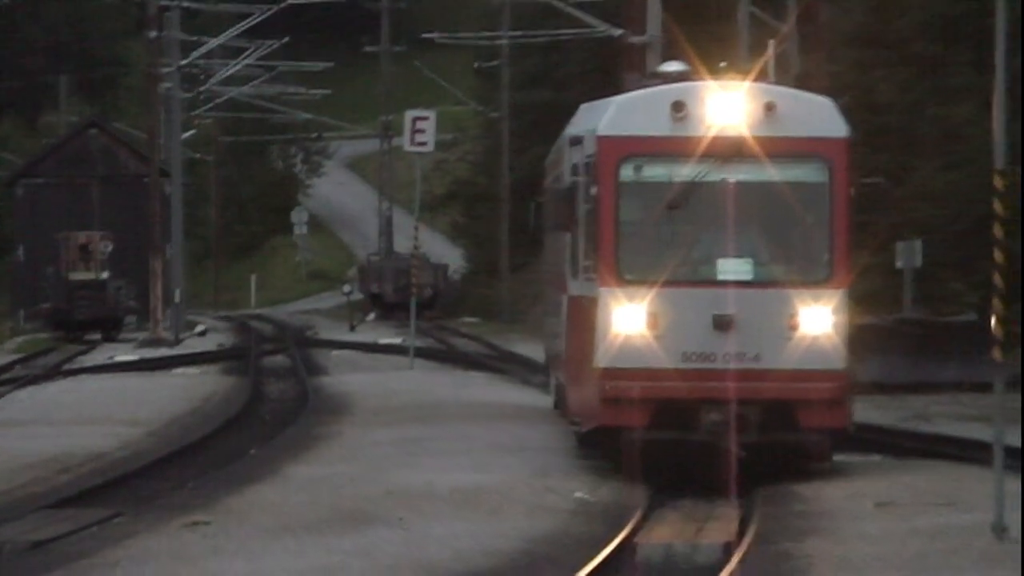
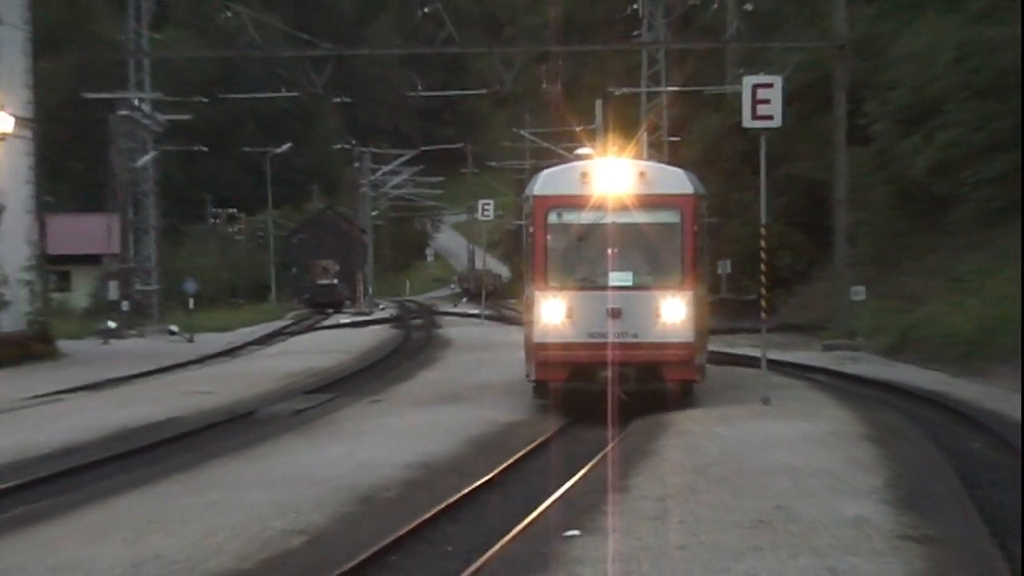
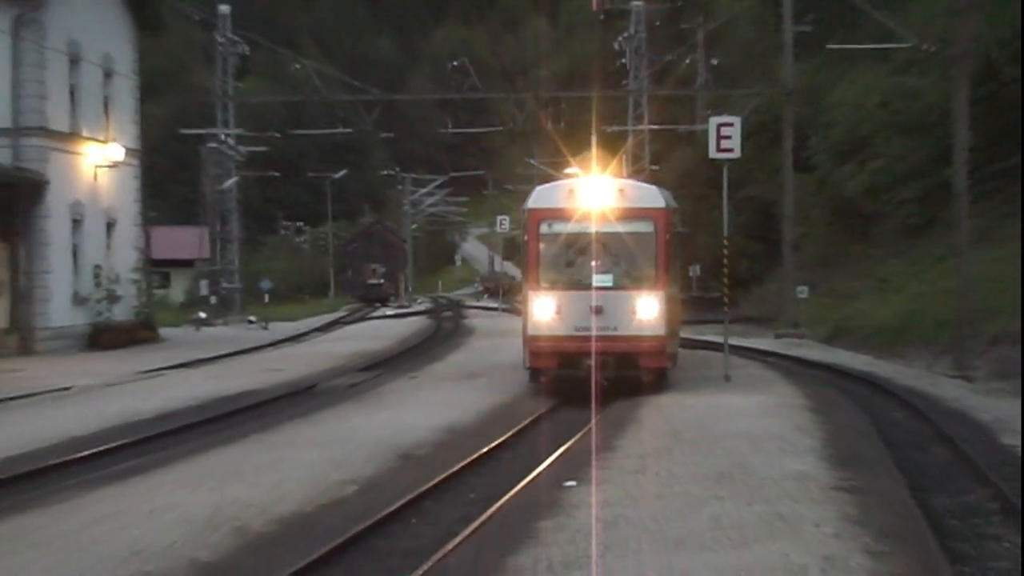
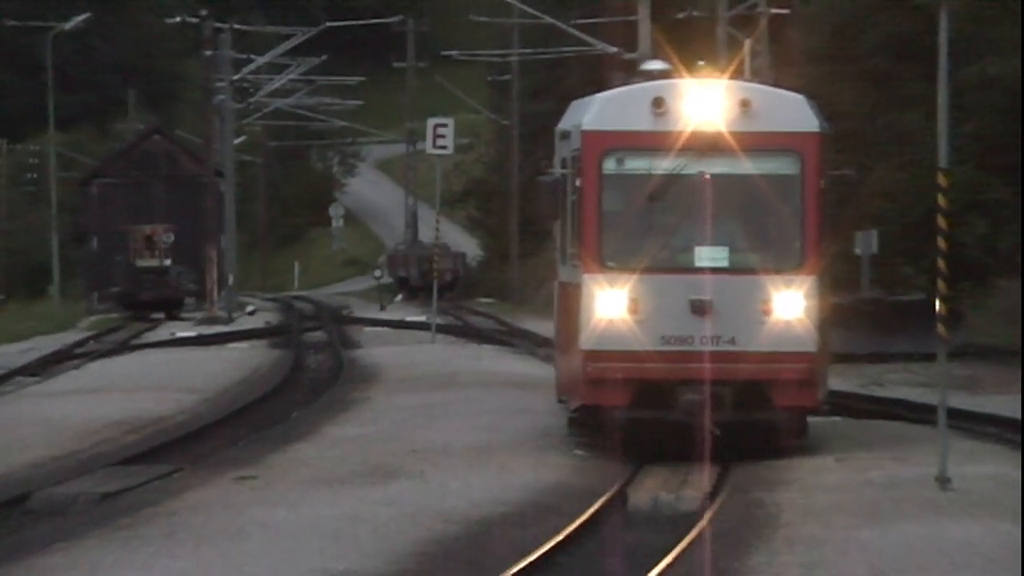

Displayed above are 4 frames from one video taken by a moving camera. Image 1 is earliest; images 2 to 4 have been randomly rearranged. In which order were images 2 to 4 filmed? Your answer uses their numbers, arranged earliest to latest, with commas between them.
4, 2, 3
